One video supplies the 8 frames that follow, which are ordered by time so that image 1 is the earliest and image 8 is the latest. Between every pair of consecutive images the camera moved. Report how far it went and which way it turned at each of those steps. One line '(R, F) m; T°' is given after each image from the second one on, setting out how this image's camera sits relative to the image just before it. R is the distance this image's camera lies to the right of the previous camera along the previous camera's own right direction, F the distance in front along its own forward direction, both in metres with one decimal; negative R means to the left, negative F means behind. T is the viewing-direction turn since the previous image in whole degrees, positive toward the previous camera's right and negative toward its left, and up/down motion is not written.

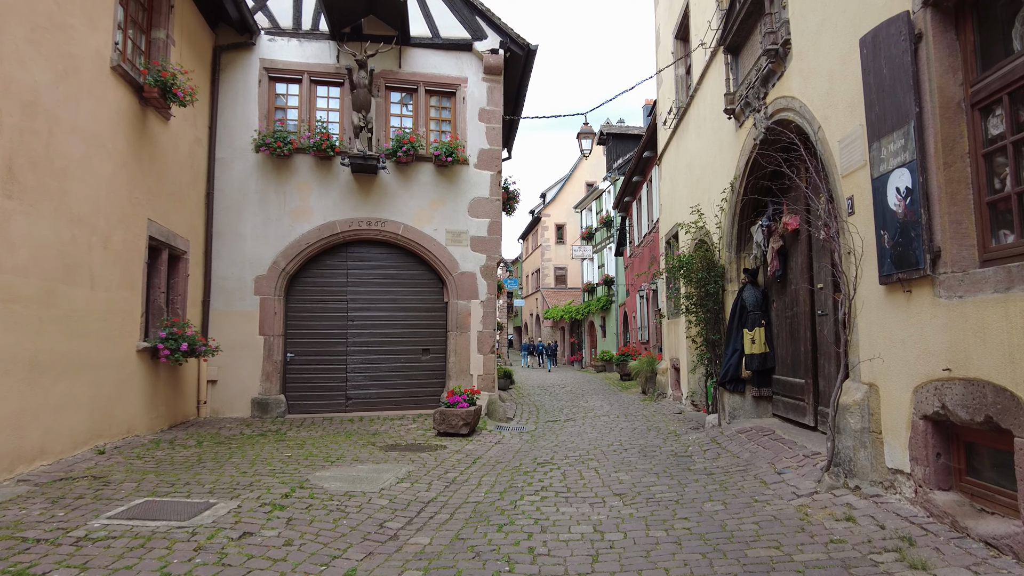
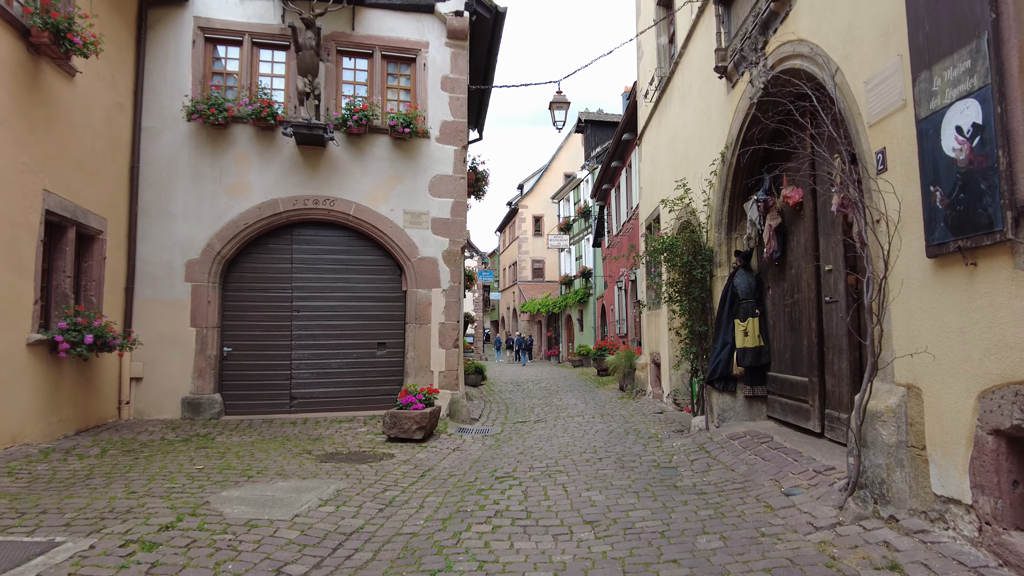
(+0.2, +0.9) m; +2°
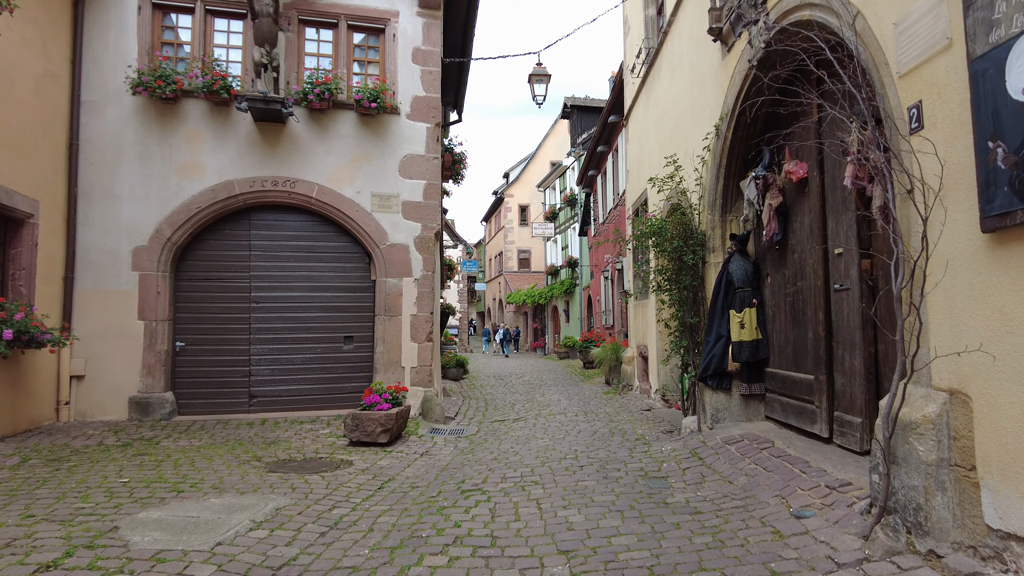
(+0.1, +0.6) m; +1°
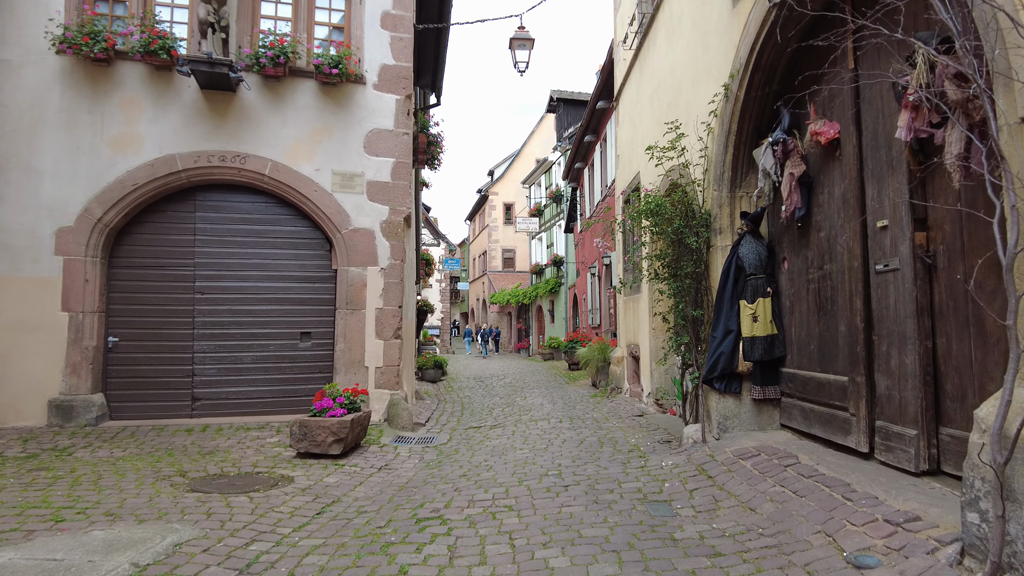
(+0.1, +0.8) m; +1°
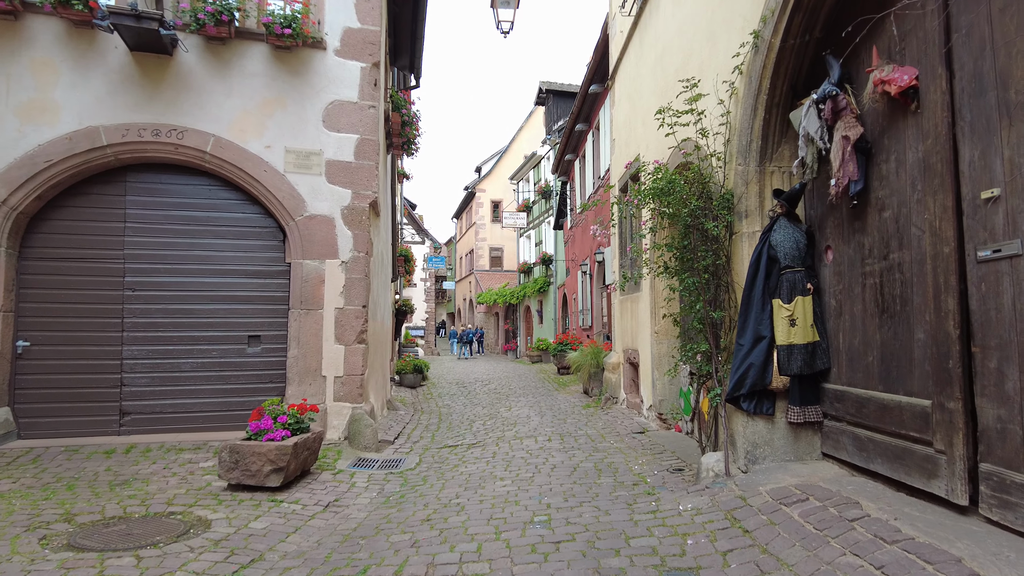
(+0.1, +1.0) m; +1°
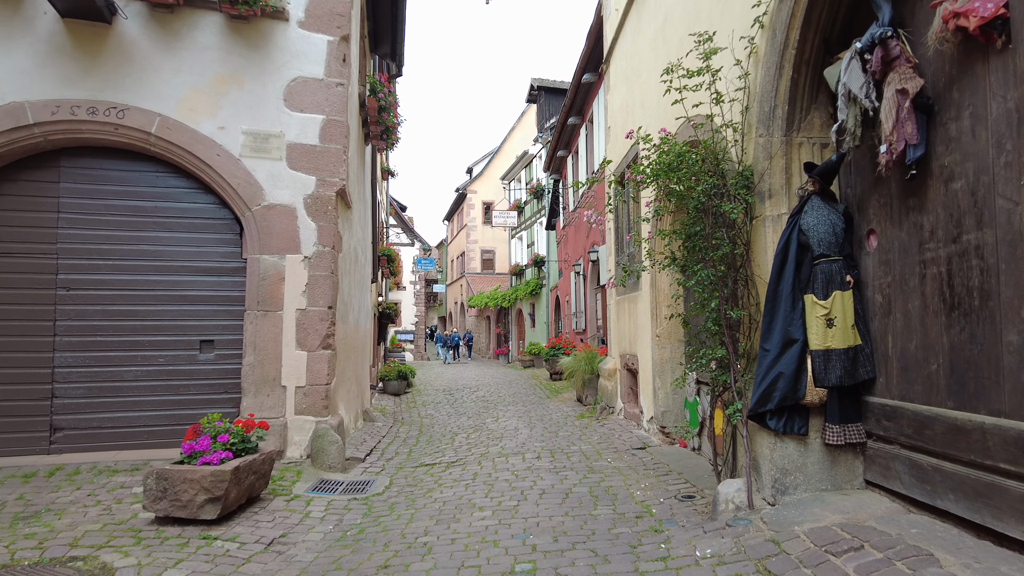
(+0.1, +0.7) m; +1°
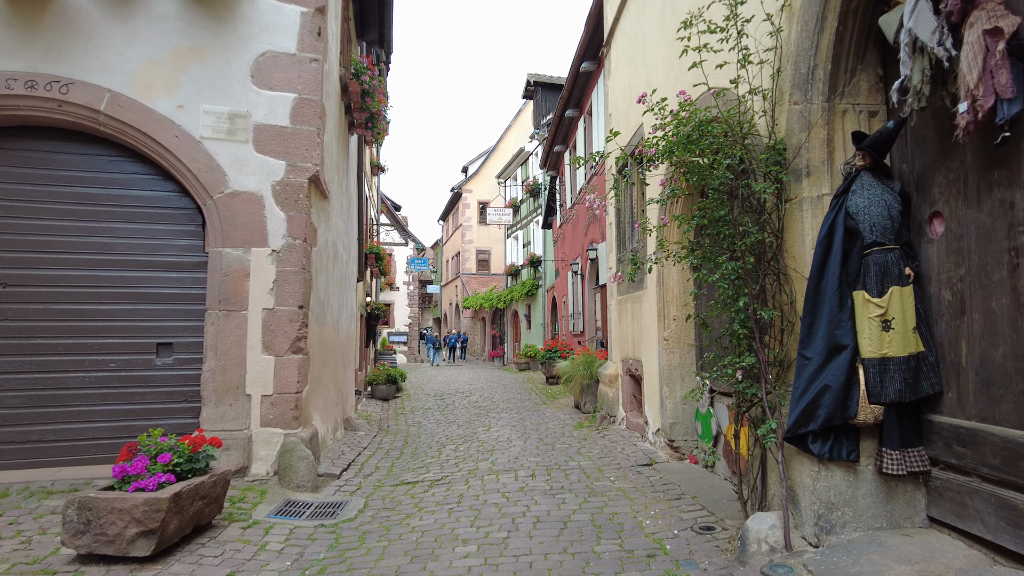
(0.0, +0.6) m; 0°
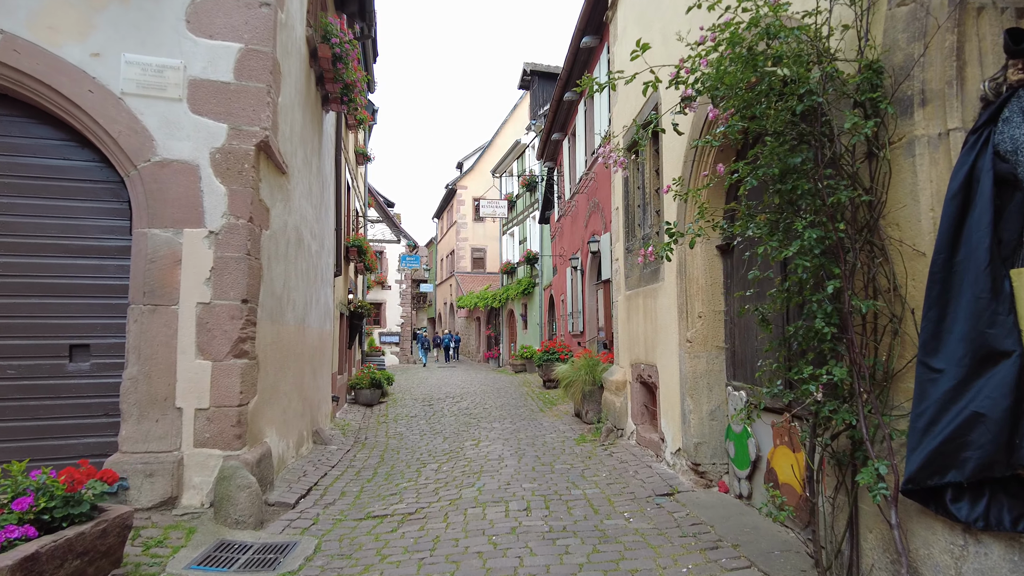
(0.0, +0.9) m; 0°
